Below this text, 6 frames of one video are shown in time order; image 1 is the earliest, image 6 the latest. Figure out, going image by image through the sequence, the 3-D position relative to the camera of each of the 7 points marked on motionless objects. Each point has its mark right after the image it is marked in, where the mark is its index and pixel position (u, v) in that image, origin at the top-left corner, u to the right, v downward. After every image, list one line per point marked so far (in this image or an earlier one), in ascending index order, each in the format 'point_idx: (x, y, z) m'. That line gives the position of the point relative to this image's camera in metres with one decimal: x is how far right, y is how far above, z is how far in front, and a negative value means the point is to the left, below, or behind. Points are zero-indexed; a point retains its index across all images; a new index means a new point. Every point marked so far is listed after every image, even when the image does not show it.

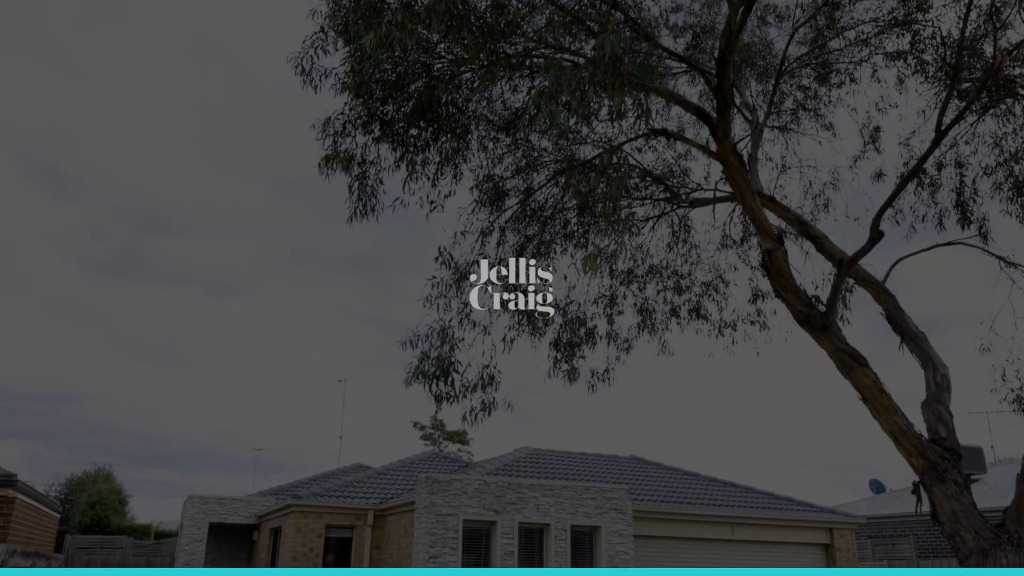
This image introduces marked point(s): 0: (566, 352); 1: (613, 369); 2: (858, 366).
0: (+0.7, -0.7, +9.8) m
1: (+1.3, -1.0, +10.3) m
2: (+2.9, -0.6, +6.7) m
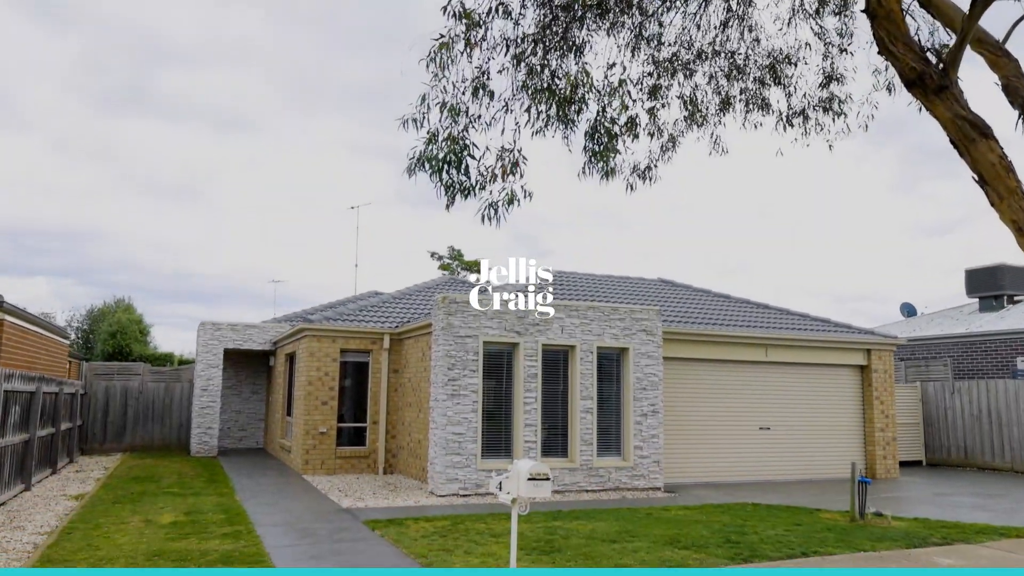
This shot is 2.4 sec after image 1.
0: (+1.0, +1.5, +8.5) m
1: (+1.6, +1.3, +9.0) m
2: (+3.0, +1.0, +5.3) m
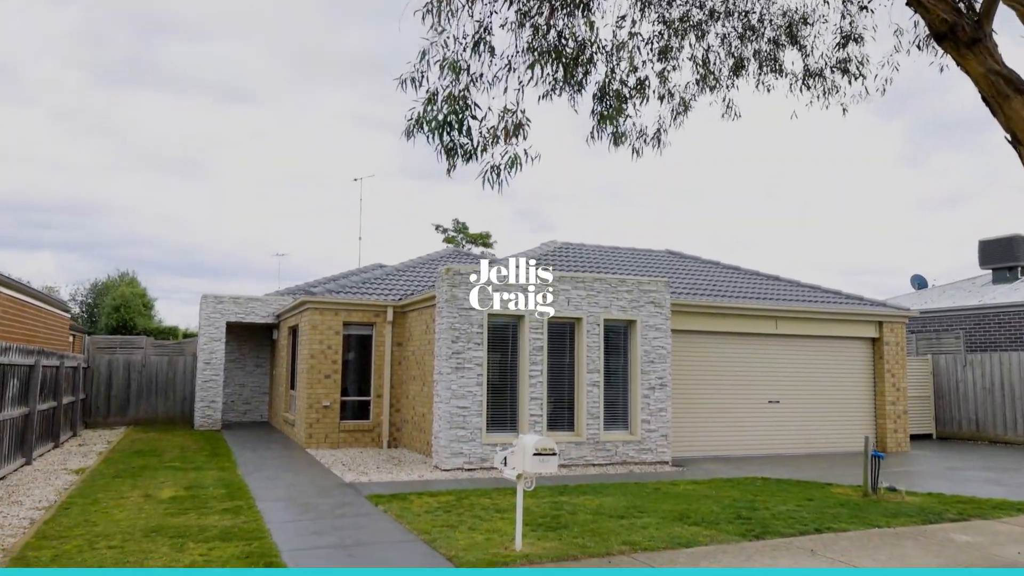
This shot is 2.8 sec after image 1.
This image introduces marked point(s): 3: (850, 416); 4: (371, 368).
0: (+1.0, +1.8, +8.1) m
1: (+1.6, +1.7, +8.7) m
2: (+3.1, +1.2, +5.0) m
3: (+6.5, -2.4, +15.5) m
4: (-2.6, -1.5, +15.0) m
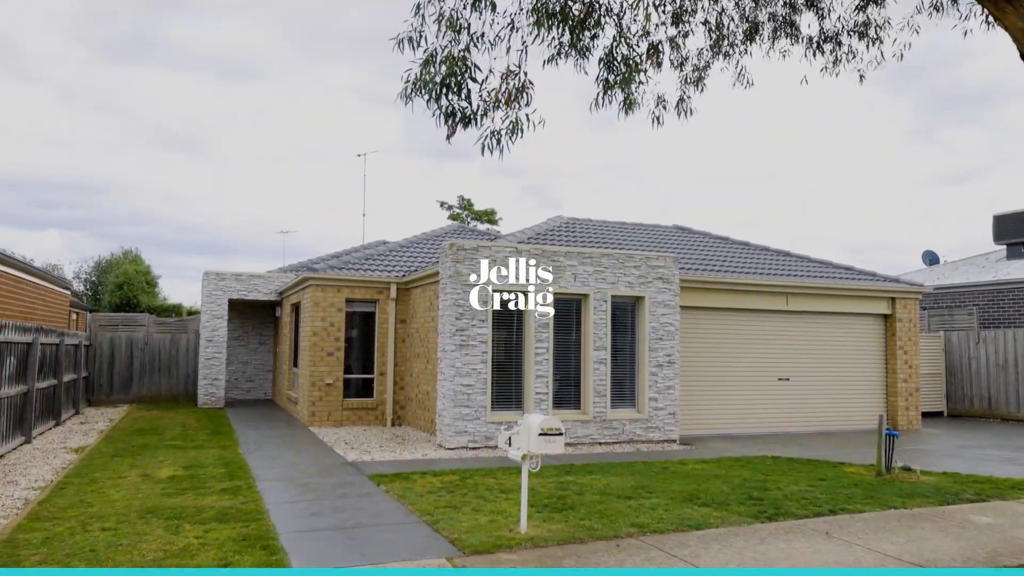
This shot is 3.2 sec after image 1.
0: (+1.0, +2.1, +7.8) m
1: (+1.7, +1.9, +8.3) m
2: (+3.1, +1.3, +4.7) m
3: (+6.6, -2.0, +15.3) m
4: (-2.5, -1.0, +14.8) m
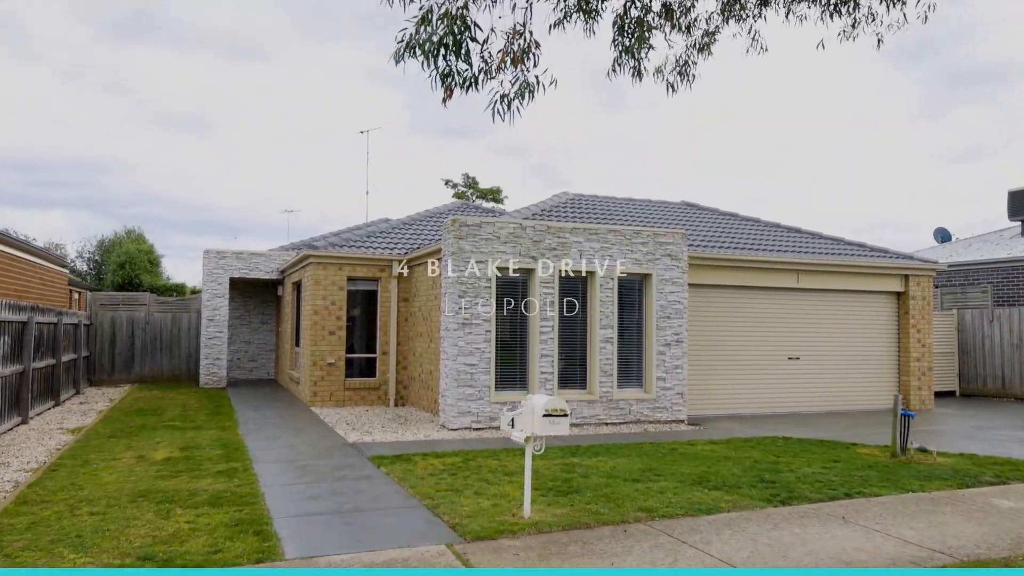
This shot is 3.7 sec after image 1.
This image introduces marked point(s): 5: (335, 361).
0: (+1.1, +2.3, +7.5) m
1: (+1.7, +2.2, +8.0) m
2: (+3.1, +1.5, +4.3) m
3: (+6.6, -1.6, +15.0) m
4: (-2.4, -0.7, +14.5) m
5: (-3.1, -1.3, +14.2) m
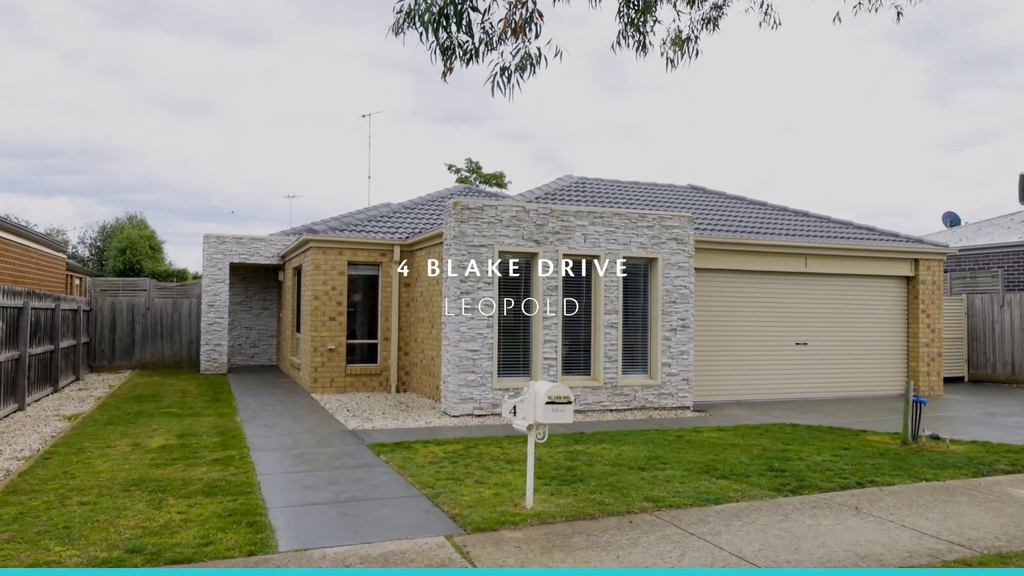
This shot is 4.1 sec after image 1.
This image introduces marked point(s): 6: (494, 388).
0: (+1.1, +2.4, +7.2) m
1: (+1.7, +2.3, +7.7) m
2: (+3.1, +1.6, +4.1) m
3: (+6.7, -1.3, +14.7) m
4: (-2.4, -0.4, +14.3) m
5: (-3.0, -1.0, +14.1) m
6: (-0.2, -1.4, +11.1) m
